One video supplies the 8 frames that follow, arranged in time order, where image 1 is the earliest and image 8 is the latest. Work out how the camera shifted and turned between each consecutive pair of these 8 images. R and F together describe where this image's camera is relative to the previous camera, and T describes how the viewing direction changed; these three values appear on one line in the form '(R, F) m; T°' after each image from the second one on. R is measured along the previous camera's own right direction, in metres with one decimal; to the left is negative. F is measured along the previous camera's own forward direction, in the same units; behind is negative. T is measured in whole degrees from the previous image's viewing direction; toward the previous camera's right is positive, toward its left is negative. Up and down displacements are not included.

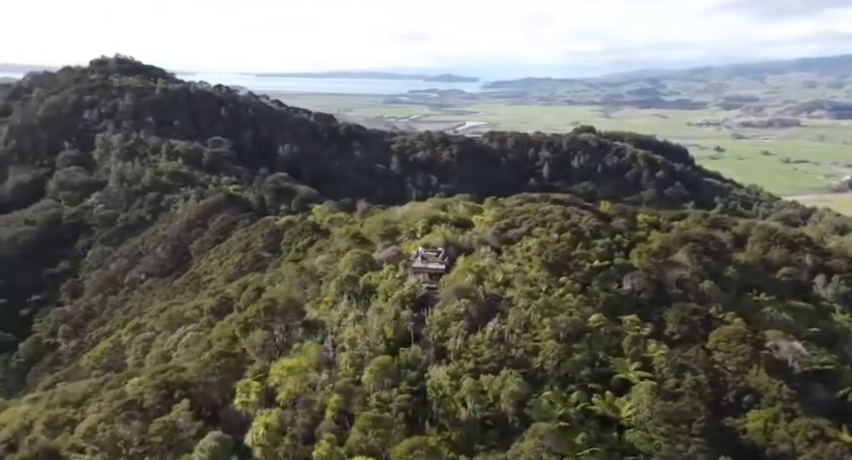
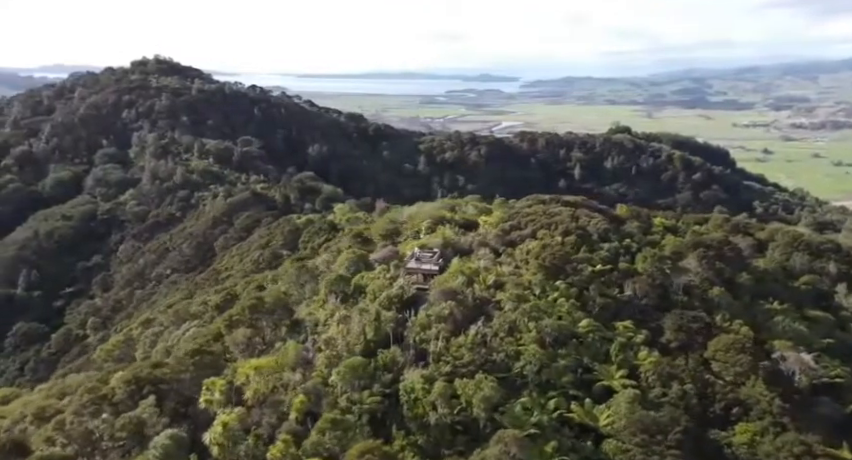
(+1.3, +0.1) m; -3°
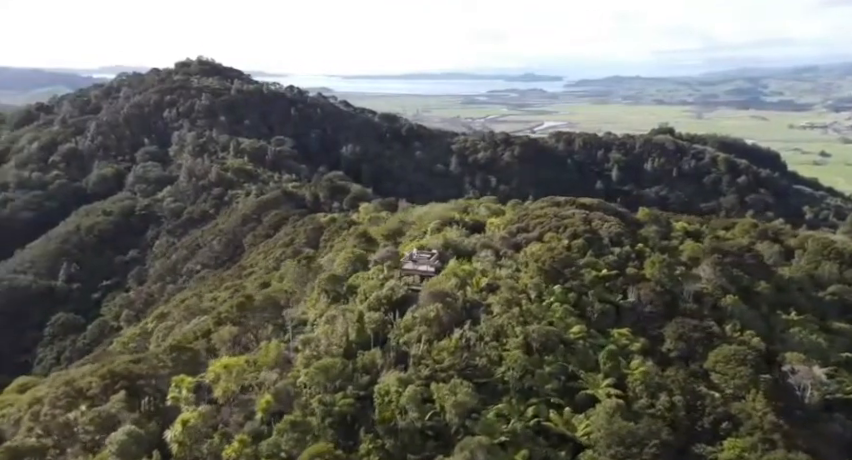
(+1.3, +0.2) m; -4°
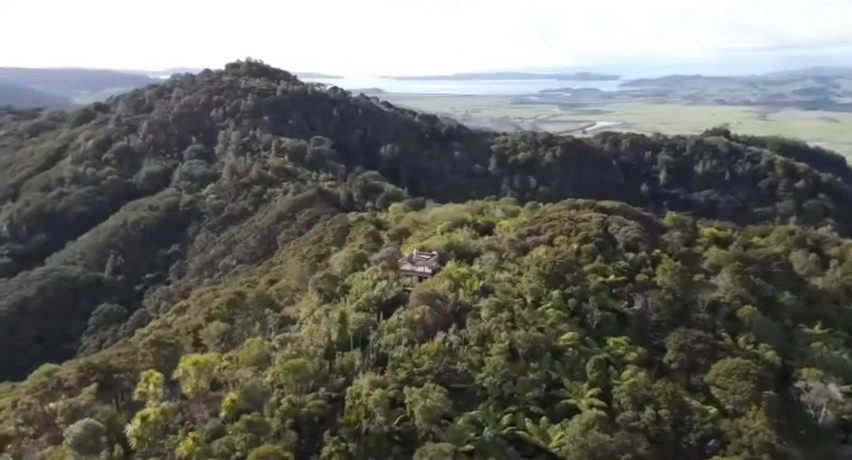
(+1.5, +0.2) m; -4°
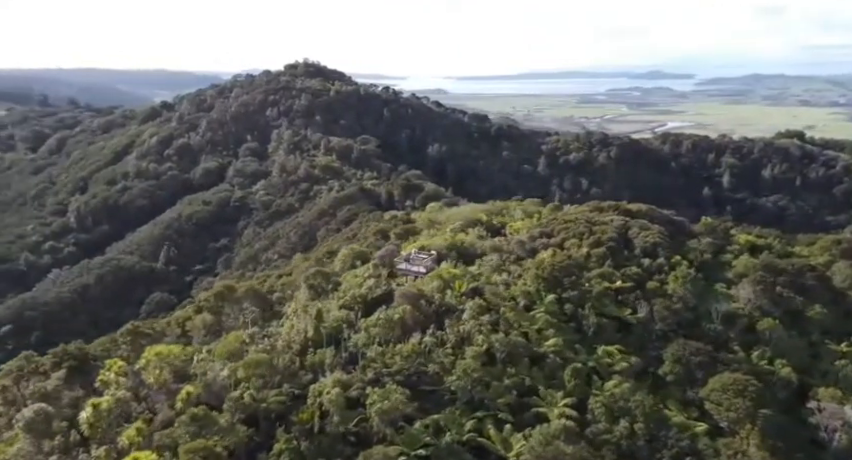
(+1.9, +0.3) m; -5°
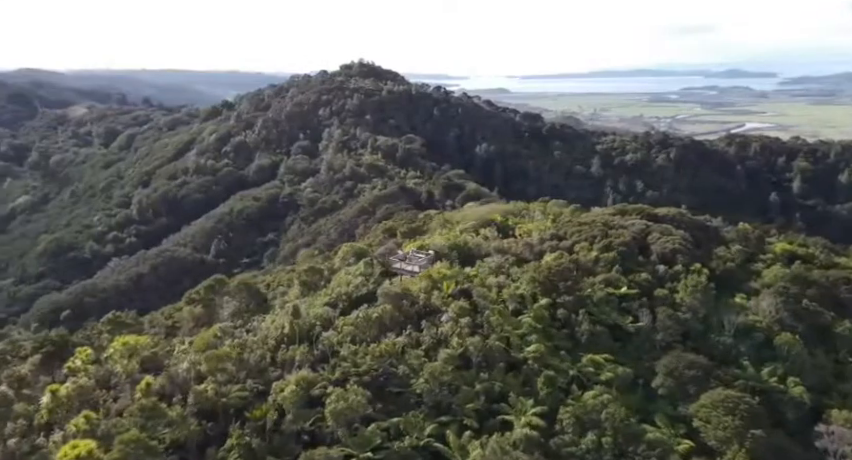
(+1.9, +0.3) m; -5°
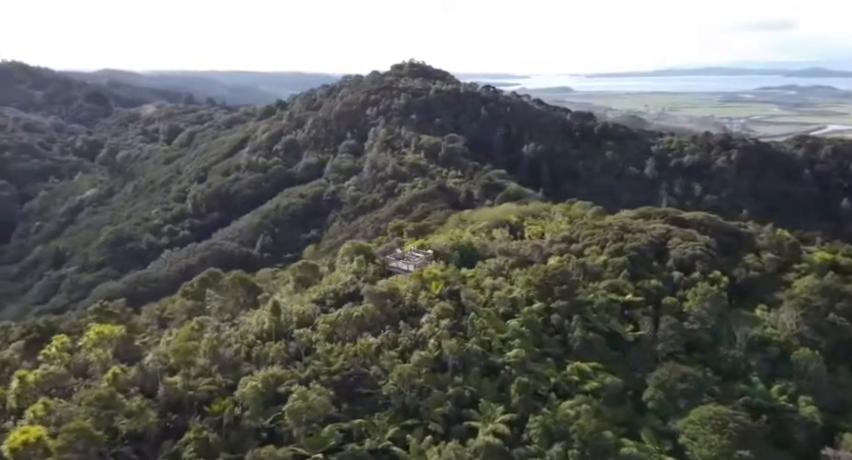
(+1.8, +0.4) m; -5°
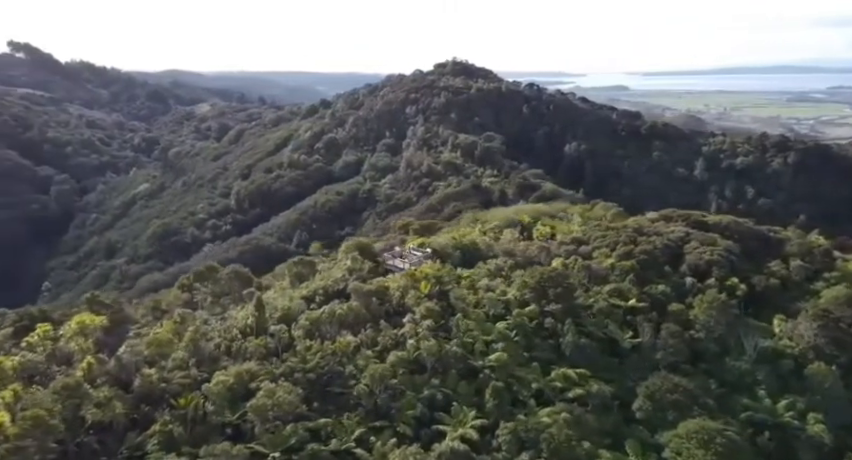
(+1.5, +0.4) m; -4°
